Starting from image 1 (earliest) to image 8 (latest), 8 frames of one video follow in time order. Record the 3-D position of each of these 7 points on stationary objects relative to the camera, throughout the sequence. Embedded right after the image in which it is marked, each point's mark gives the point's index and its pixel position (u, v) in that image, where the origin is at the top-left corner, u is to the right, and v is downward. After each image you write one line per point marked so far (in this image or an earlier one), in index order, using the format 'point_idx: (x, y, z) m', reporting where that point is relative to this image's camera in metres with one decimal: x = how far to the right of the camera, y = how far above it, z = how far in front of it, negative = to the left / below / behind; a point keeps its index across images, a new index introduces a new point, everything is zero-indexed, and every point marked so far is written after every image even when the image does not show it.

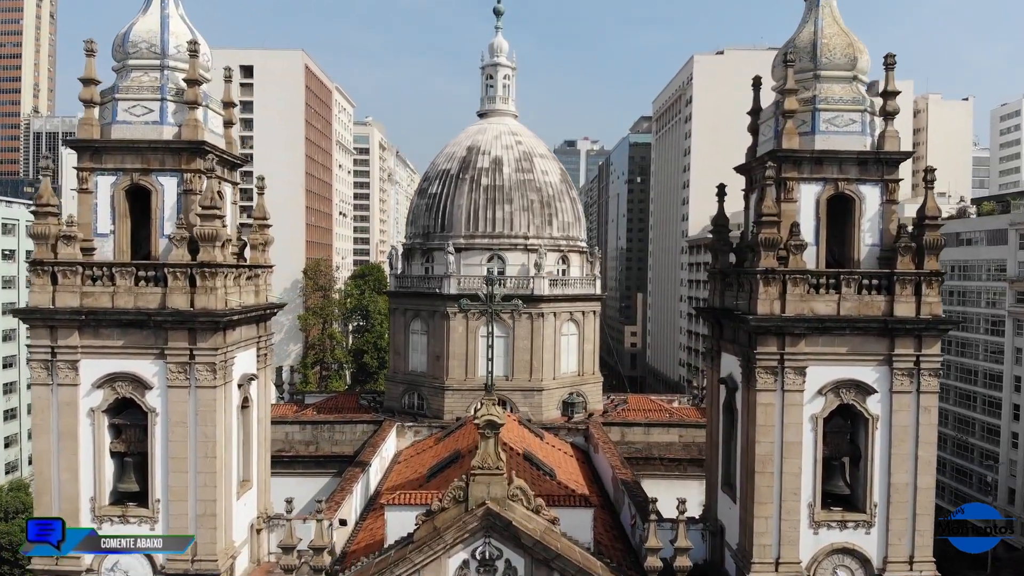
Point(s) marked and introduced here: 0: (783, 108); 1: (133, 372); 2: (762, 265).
0: (+5.0, +3.3, +14.5) m
1: (-6.8, -1.5, +14.1) m
2: (+4.4, +0.4, +13.8) m
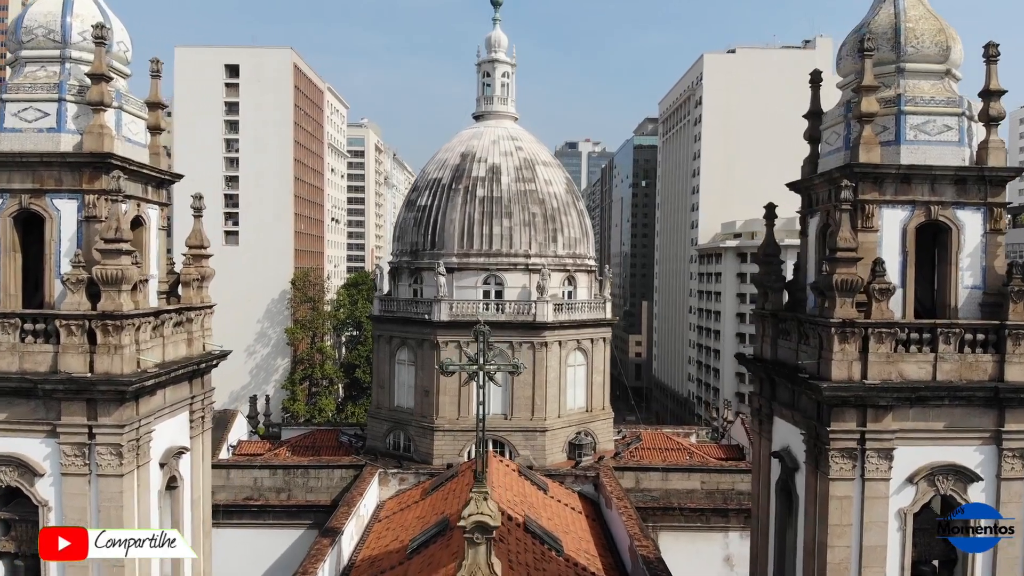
0: (+5.0, +2.6, +11.3) m
1: (-6.8, -2.3, +10.9) m
2: (+4.4, -0.4, +10.6) m
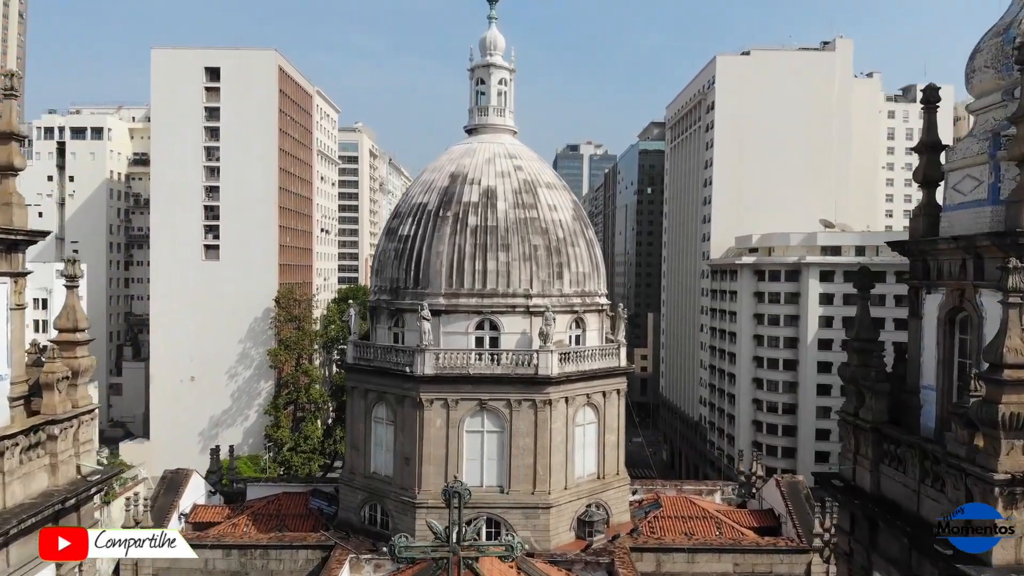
0: (+4.9, +1.3, +7.6) m
1: (-6.9, -3.5, +7.2) m
2: (+4.3, -1.6, +6.9) m
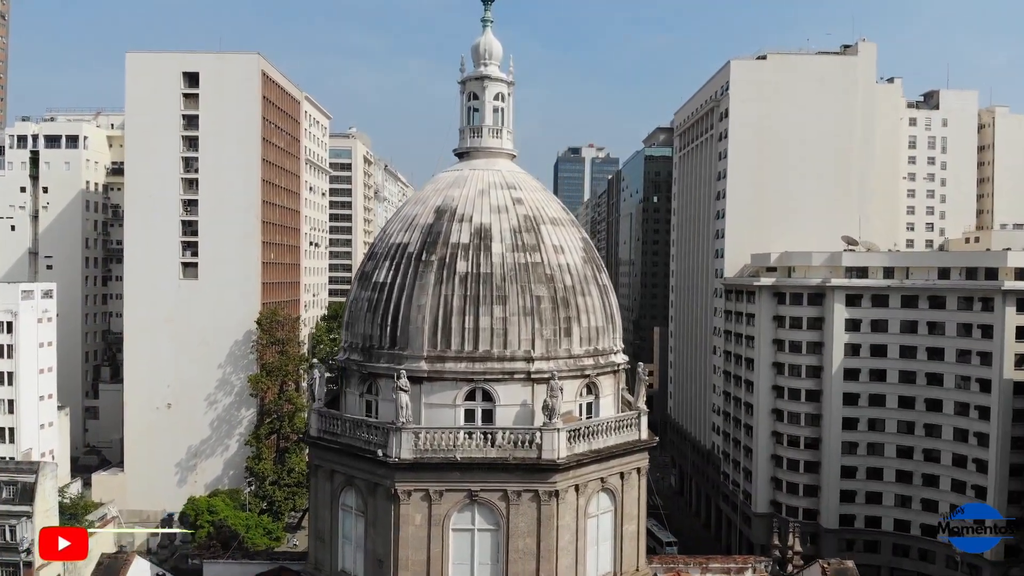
0: (+4.9, 0.0, +3.9) m
1: (-7.0, -4.8, +3.5) m
2: (+4.2, -2.9, +3.2) m
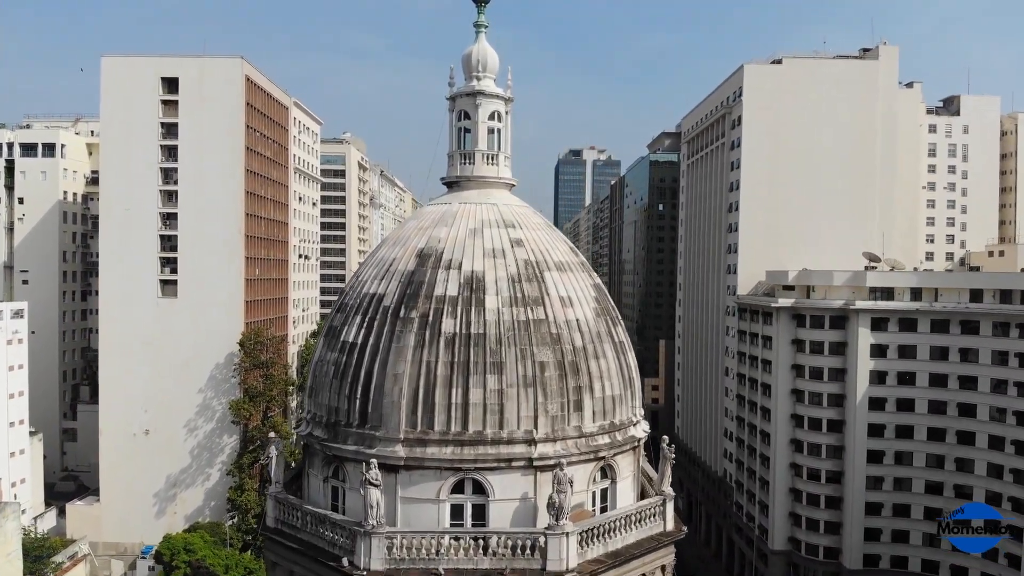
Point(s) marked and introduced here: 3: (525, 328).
0: (+4.8, -1.1, +0.8) m
1: (-7.0, -5.9, +0.4) m
2: (+4.2, -4.0, +0.1) m
3: (+0.3, -0.8, +14.3) m
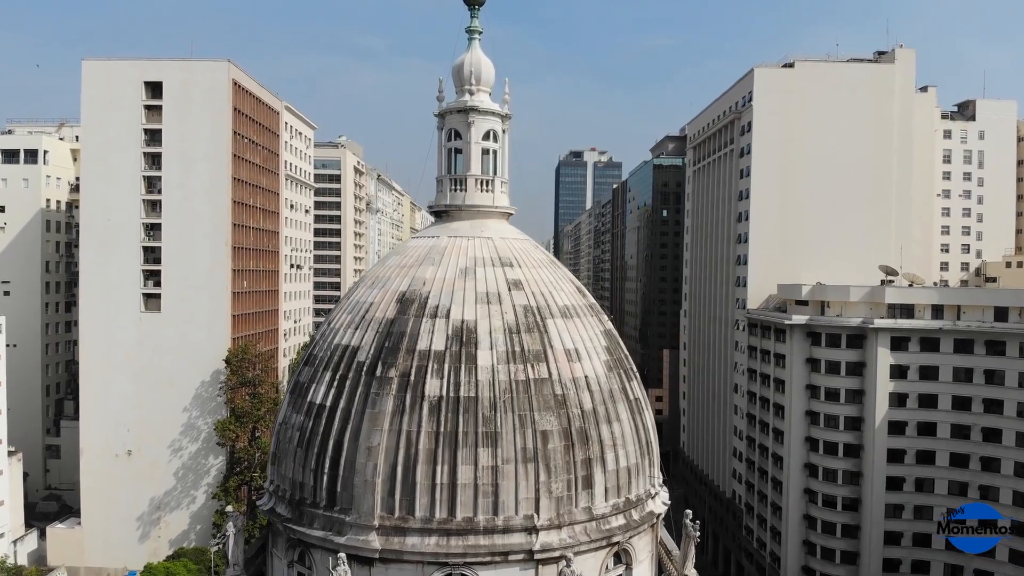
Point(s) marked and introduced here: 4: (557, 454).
0: (+4.8, -1.9, -1.4) m
1: (-7.1, -6.8, -1.8) m
2: (+4.1, -4.8, -2.1) m
3: (+0.2, -1.6, +12.1) m
4: (+0.7, -2.6, +11.9) m
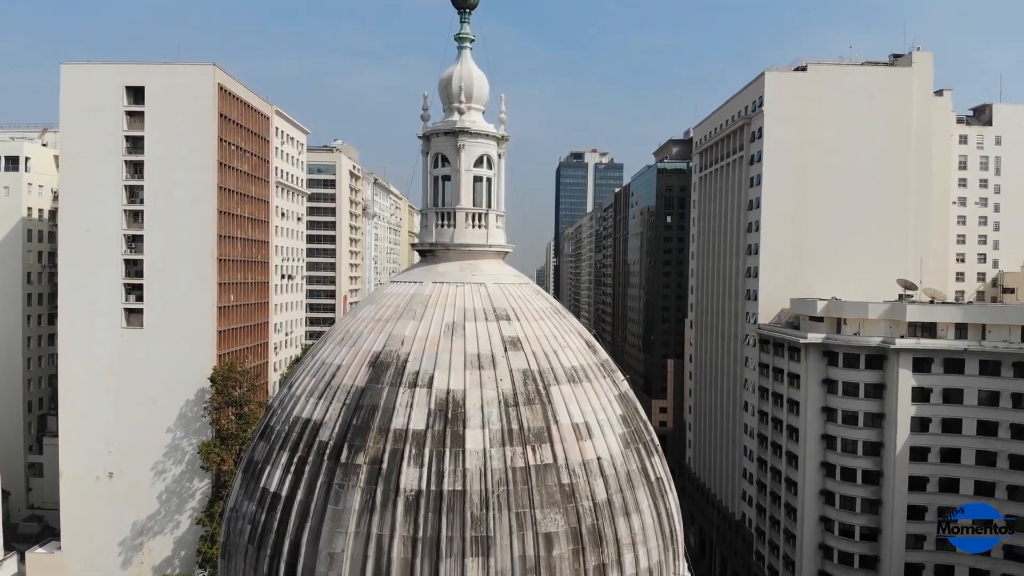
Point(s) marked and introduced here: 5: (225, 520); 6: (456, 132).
0: (+4.7, -2.7, -3.6) m
1: (-7.1, -7.6, -4.0) m
2: (+4.1, -5.7, -4.3) m
3: (+0.2, -2.4, +10.0) m
4: (+0.6, -3.5, +9.8) m
5: (-4.1, -3.3, +11.2) m
6: (-1.0, +3.3, +13.9) m
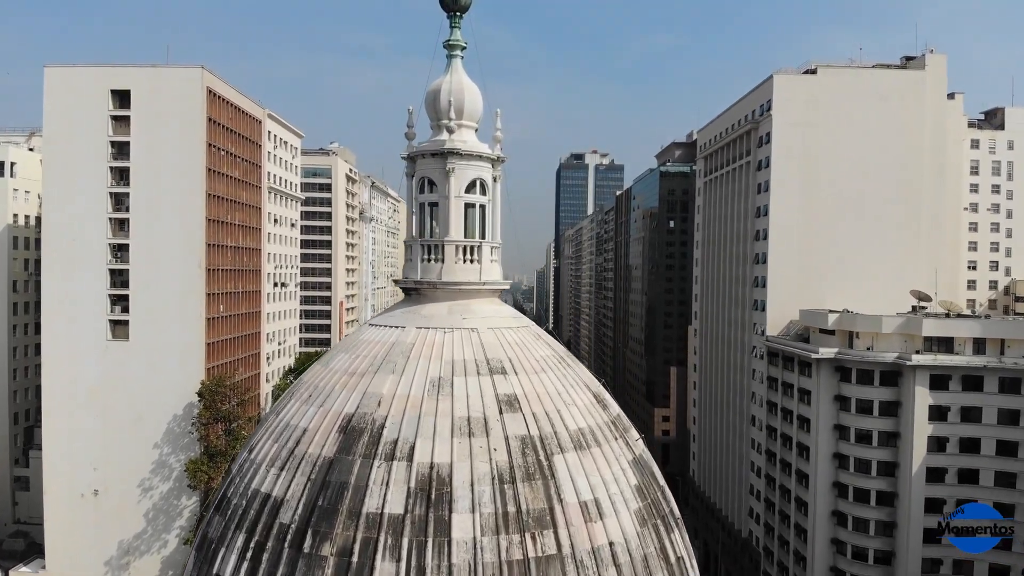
0: (+4.7, -3.3, -5.1) m
1: (-7.2, -8.2, -5.5) m
2: (+4.0, -6.3, -5.8) m
3: (+0.2, -3.0, +8.4) m
4: (+0.6, -4.1, +8.2) m
5: (-4.1, -3.9, +9.6) m
6: (-1.0, +2.7, +12.4) m
